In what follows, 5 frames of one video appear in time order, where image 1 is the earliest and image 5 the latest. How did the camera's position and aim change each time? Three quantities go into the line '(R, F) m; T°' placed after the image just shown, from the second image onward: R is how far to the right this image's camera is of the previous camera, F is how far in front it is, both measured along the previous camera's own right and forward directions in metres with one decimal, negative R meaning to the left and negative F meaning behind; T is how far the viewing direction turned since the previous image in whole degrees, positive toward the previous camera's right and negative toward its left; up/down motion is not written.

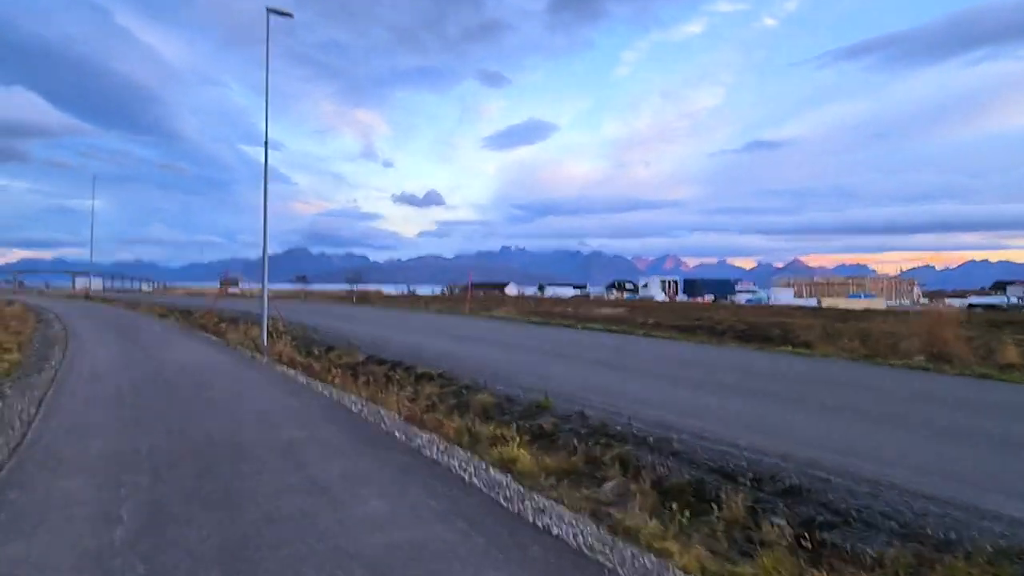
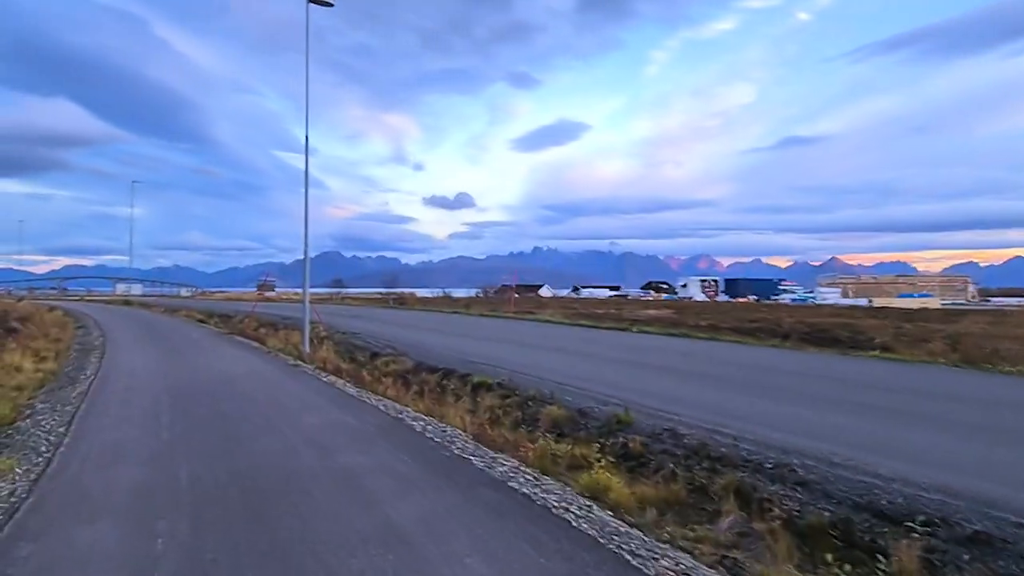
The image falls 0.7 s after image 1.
(-0.9, +1.7) m; -2°
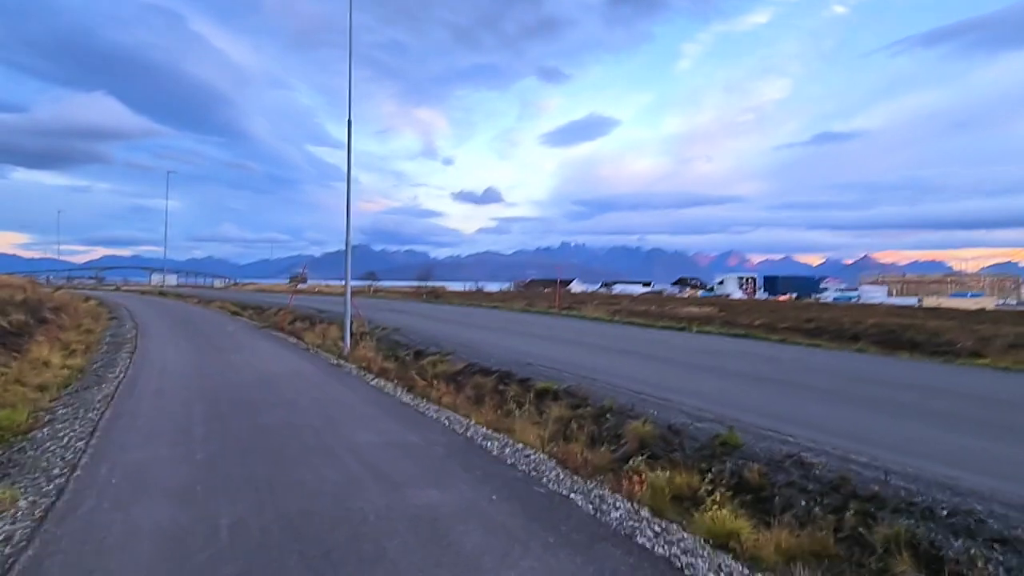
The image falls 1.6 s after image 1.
(-1.0, +2.0) m; -2°
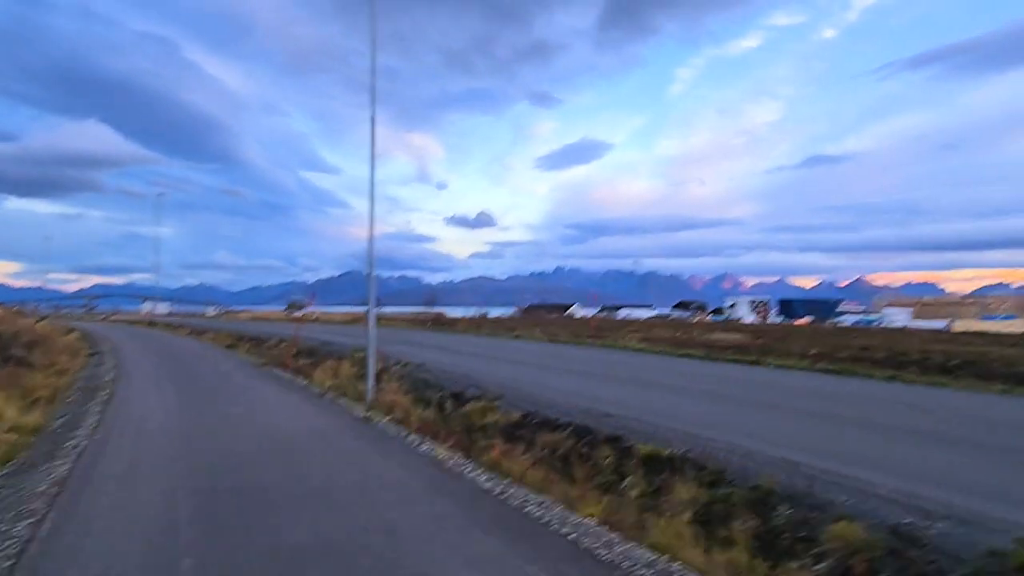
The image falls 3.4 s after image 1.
(-1.8, +4.4) m; 0°
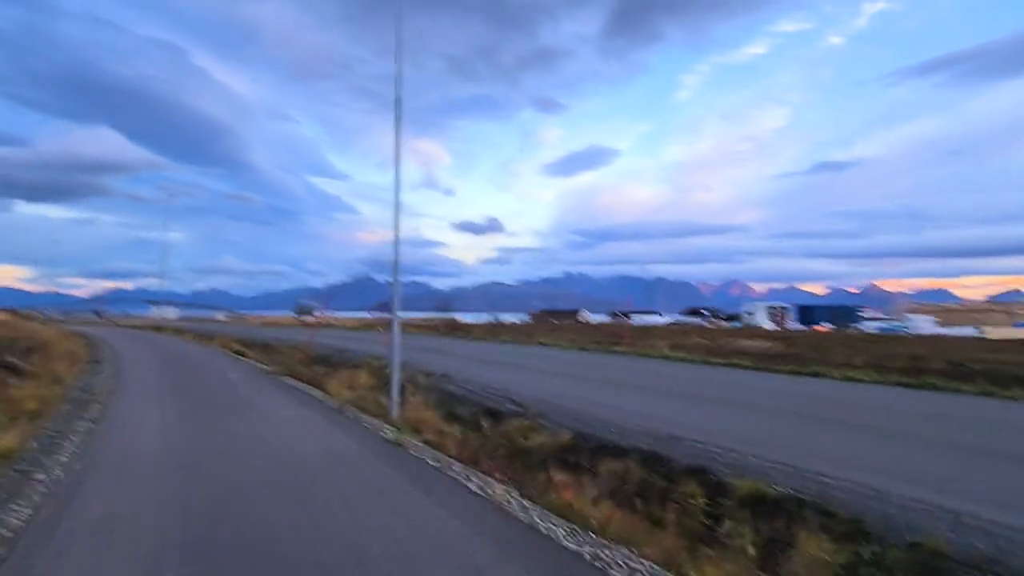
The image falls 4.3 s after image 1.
(-0.9, +2.4) m; -1°
